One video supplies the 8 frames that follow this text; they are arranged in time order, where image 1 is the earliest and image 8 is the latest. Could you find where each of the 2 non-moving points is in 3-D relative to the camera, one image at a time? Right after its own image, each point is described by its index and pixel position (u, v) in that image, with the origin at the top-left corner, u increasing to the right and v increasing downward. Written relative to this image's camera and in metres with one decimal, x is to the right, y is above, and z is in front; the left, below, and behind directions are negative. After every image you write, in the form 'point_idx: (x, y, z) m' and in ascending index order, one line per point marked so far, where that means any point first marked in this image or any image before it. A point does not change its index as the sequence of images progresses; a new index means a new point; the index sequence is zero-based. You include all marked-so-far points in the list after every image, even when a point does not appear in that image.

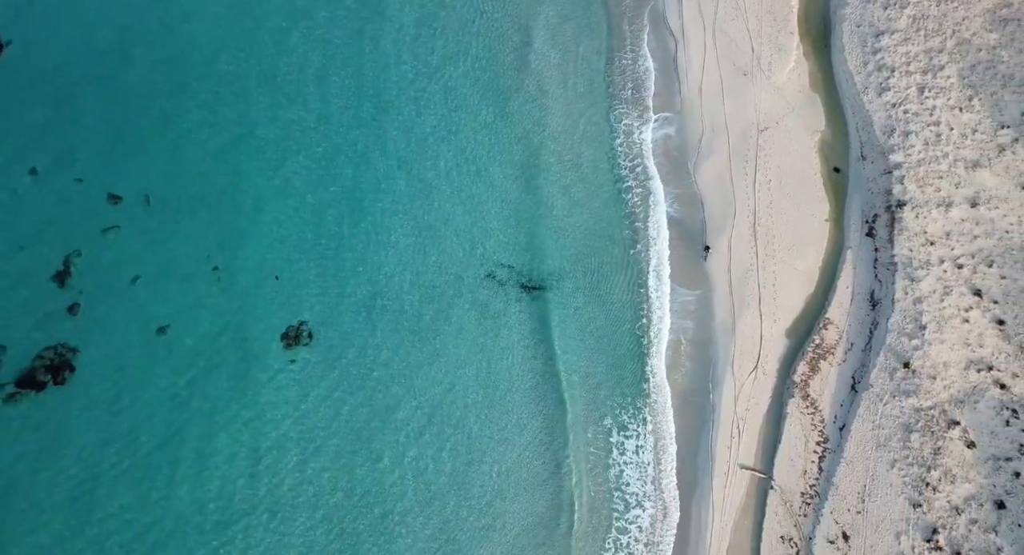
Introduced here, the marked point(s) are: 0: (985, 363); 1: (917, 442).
0: (+10.9, -2.0, +19.6) m
1: (+9.3, -3.8, +19.5) m
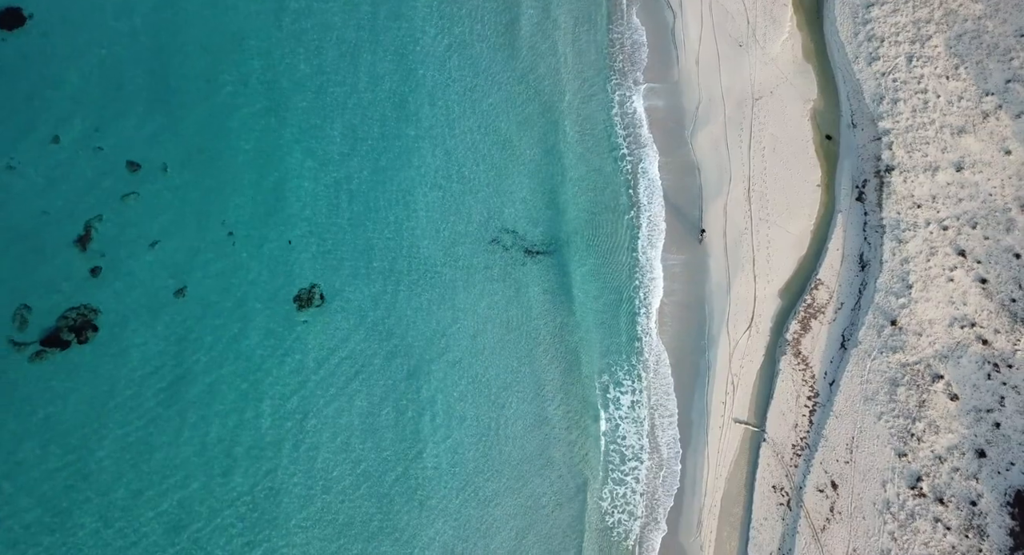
0: (+11.0, -1.0, +20.5) m
1: (+9.4, -2.8, +20.5) m
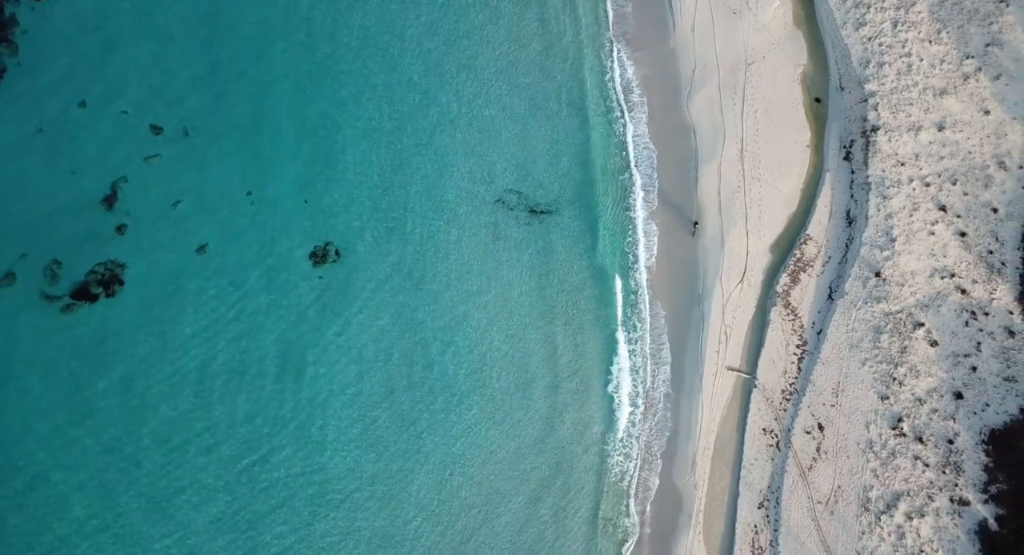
0: (+11.1, +0.2, +21.7) m
1: (+9.5, -1.7, +21.7) m
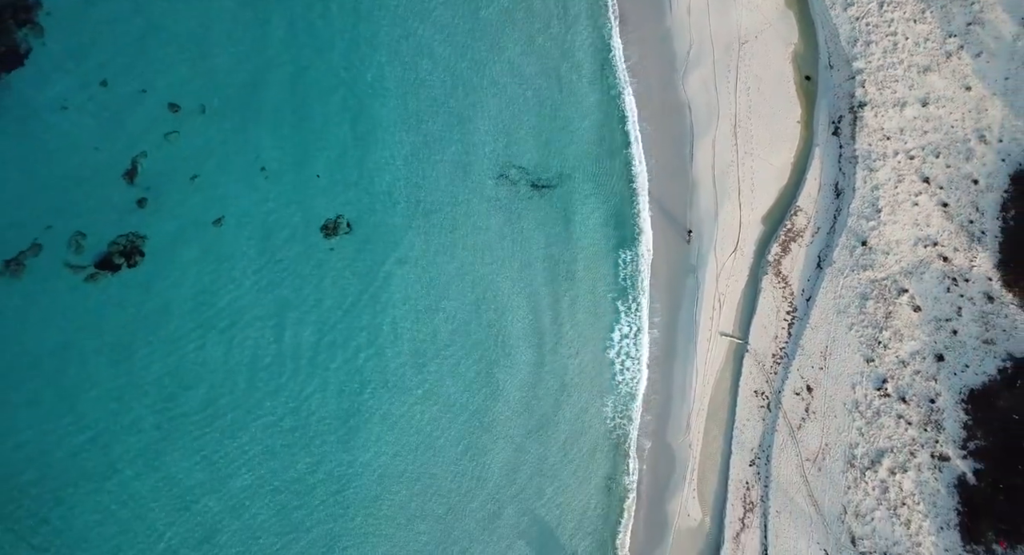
0: (+11.2, +1.0, +22.8) m
1: (+9.6, -0.8, +22.8) m
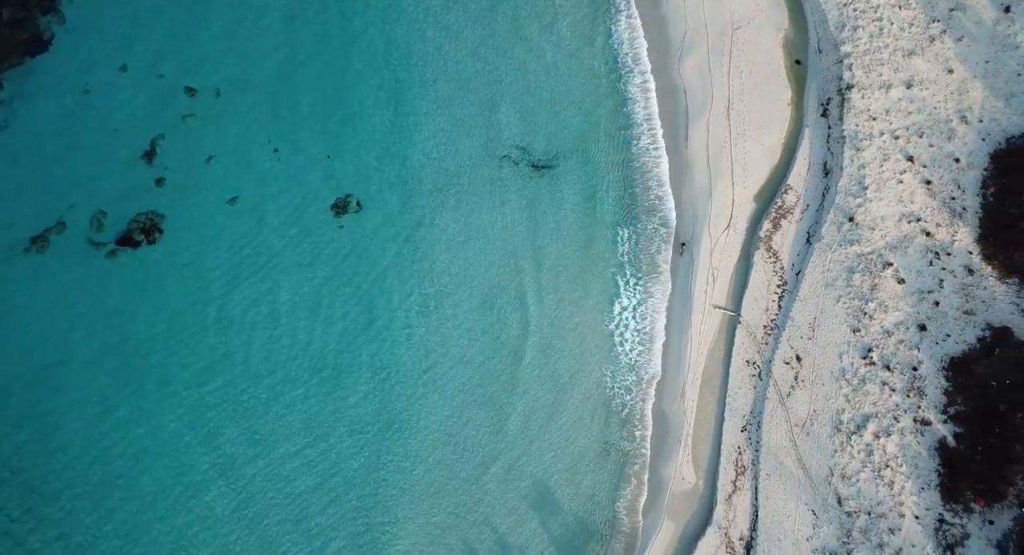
0: (+11.3, +1.7, +23.9) m
1: (+9.7, -0.1, +23.9) m
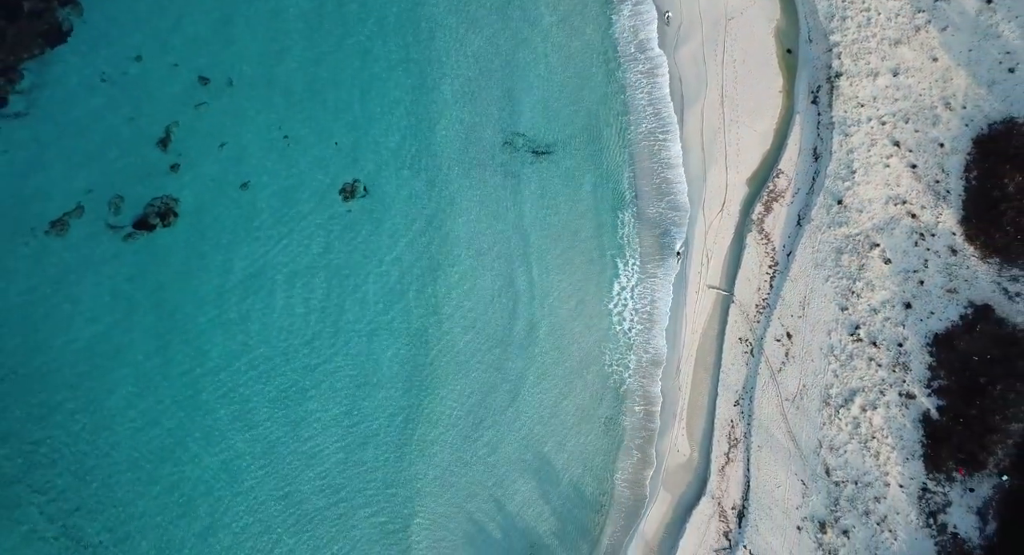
0: (+11.4, +2.3, +24.9) m
1: (+9.8, +0.5, +24.9) m
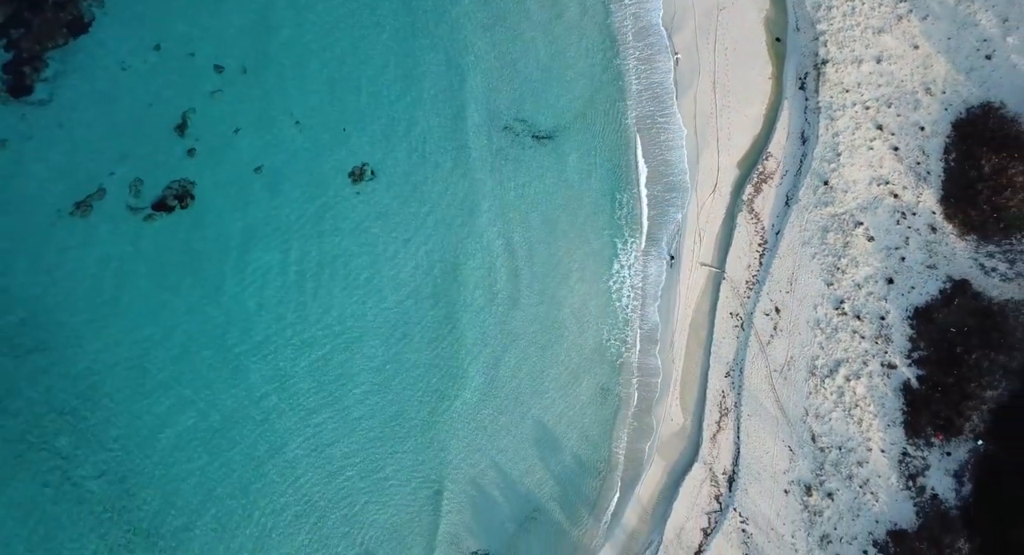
0: (+11.4, +3.0, +26.2) m
1: (+9.8, +1.2, +26.2) m
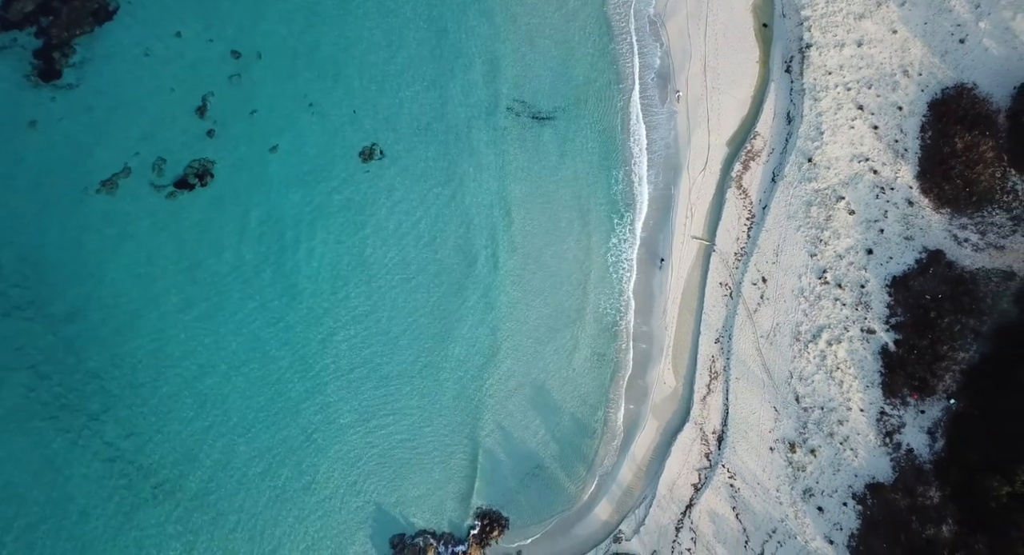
0: (+11.5, +4.0, +27.8) m
1: (+9.9, +2.1, +27.9) m
